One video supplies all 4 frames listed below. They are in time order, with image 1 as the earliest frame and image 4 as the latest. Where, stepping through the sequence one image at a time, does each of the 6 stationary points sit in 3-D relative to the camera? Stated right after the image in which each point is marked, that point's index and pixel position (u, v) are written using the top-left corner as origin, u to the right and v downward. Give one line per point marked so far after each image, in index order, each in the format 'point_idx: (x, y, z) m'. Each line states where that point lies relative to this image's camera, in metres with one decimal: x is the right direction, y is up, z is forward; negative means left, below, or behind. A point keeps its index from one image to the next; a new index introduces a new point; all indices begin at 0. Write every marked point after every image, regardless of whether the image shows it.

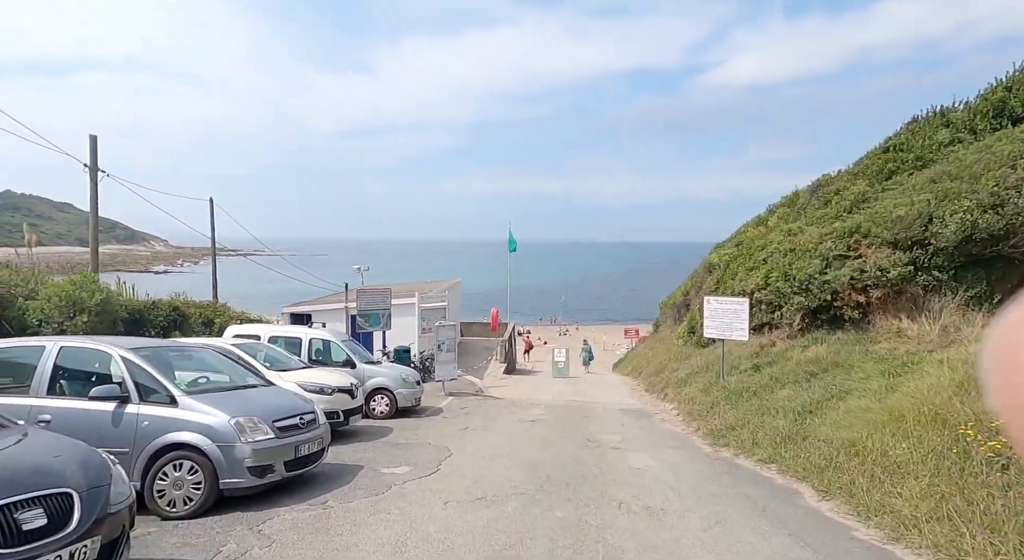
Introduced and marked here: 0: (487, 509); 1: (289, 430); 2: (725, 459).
0: (-0.2, -2.0, +5.5) m
1: (-2.1, -1.4, +6.1) m
2: (+2.7, -2.3, +8.2) m
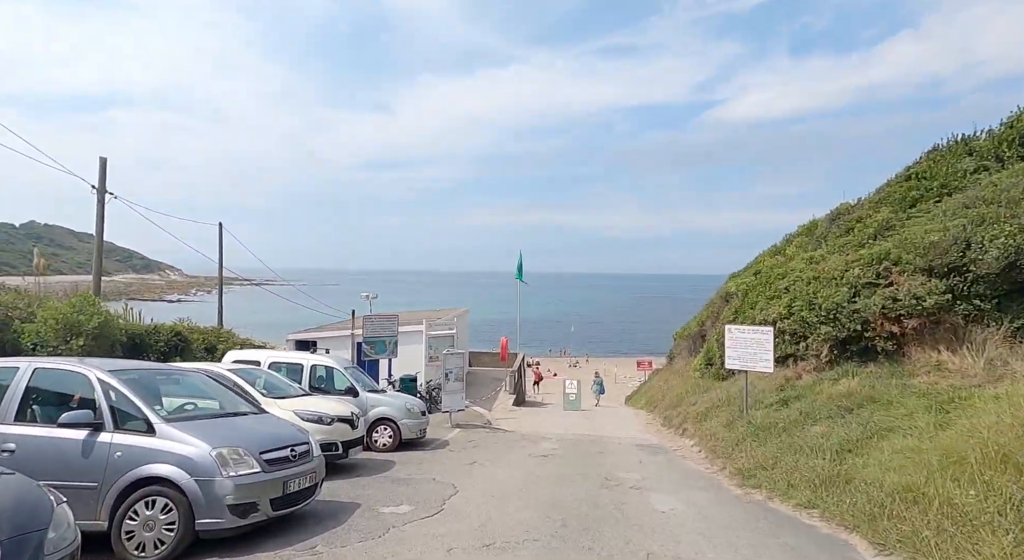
0: (-0.1, -2.1, +4.8) m
1: (-2.0, -1.6, +5.5) m
2: (+2.8, -2.6, +7.4) m
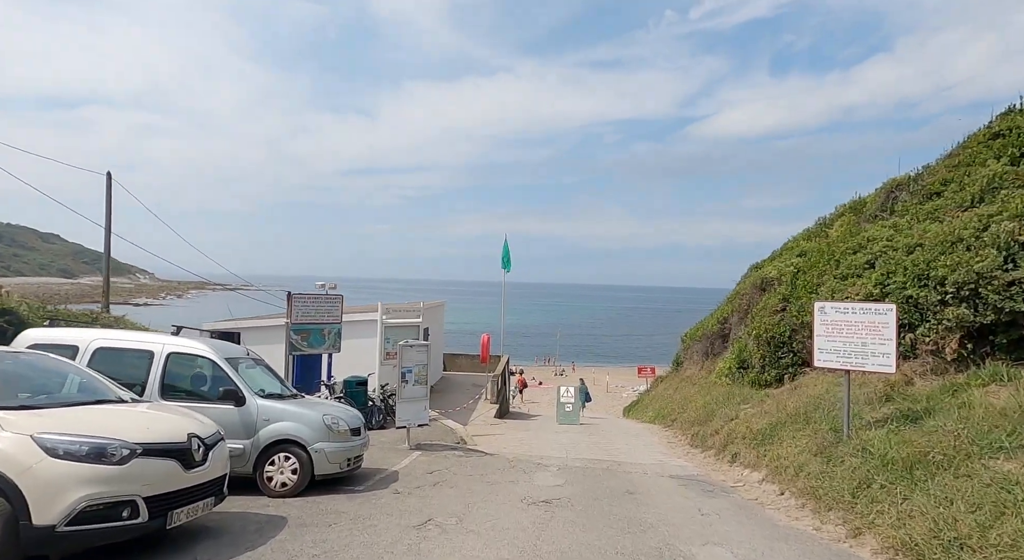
0: (-0.1, -1.3, +0.6) m
1: (-2.0, -0.8, +1.2) m
2: (+2.8, -1.9, +3.3) m
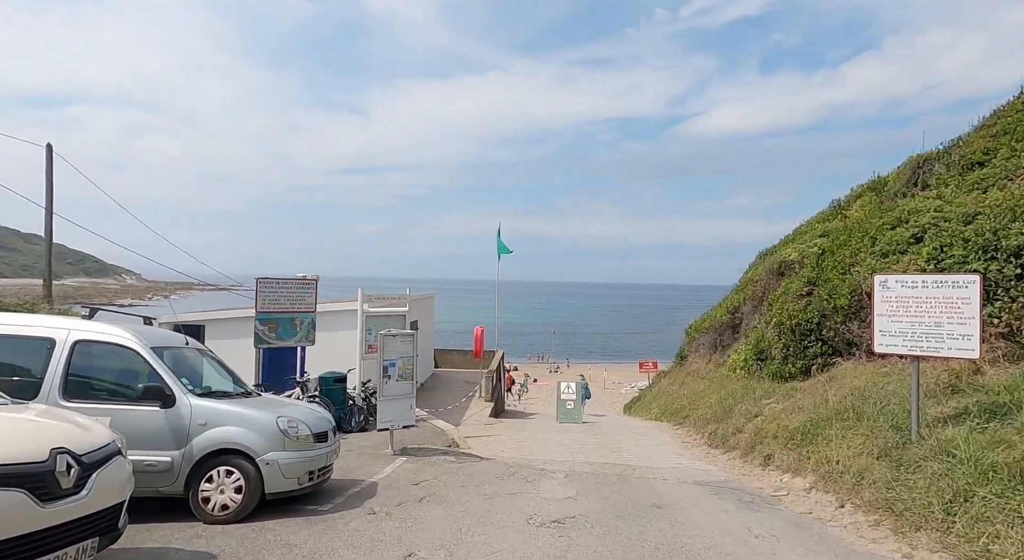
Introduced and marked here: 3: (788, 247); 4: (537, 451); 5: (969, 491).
0: (0.0, -1.1, -0.8) m
1: (-1.9, -0.5, -0.3) m
2: (+2.8, -1.6, +1.9) m
3: (+7.3, +0.8, +17.0) m
4: (+0.4, -3.0, +11.2) m
5: (+3.7, -1.7, +5.3) m
